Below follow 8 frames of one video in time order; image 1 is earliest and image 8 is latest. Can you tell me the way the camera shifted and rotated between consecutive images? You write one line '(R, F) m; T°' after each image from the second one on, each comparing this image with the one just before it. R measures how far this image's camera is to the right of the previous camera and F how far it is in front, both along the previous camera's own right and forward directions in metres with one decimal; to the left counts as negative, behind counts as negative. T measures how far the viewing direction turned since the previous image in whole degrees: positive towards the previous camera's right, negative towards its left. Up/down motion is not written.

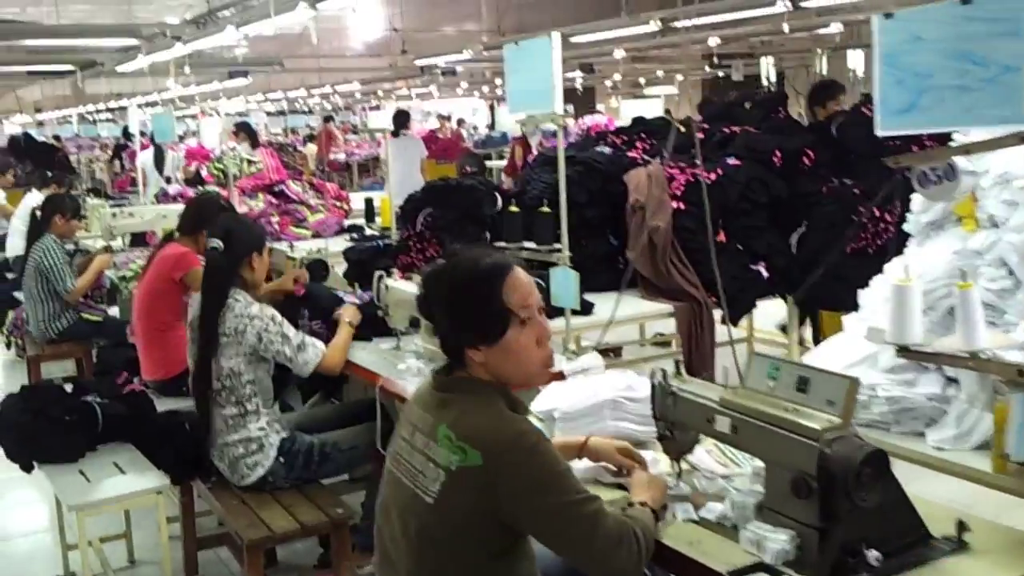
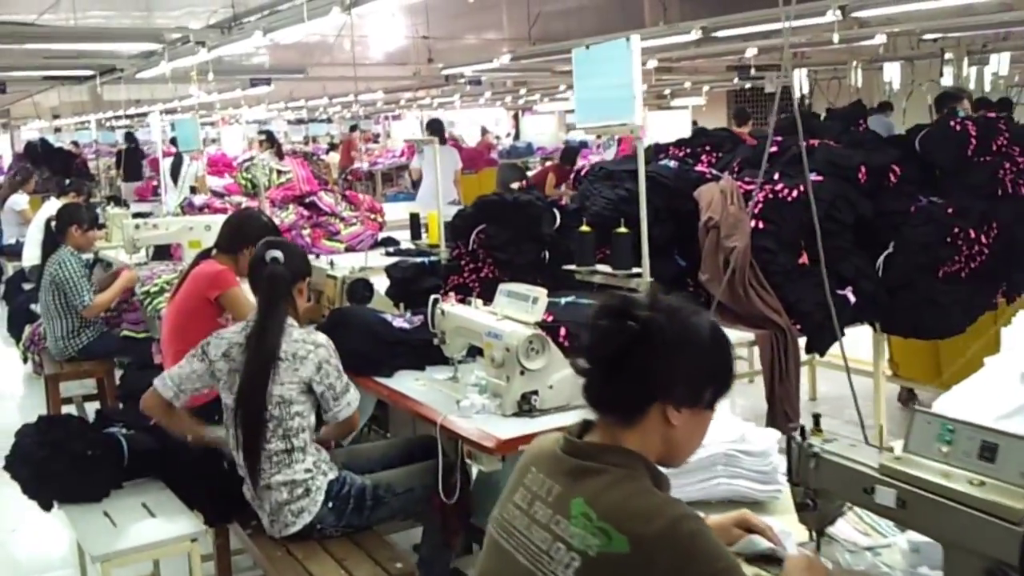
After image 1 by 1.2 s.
(-0.2, +0.3) m; -1°
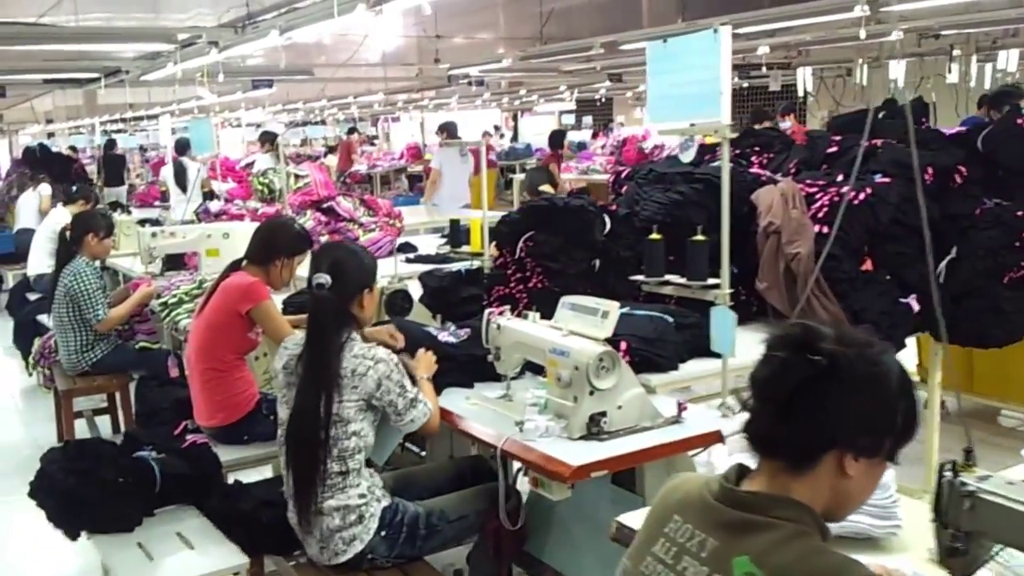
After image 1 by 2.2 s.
(-0.2, +0.2) m; +1°
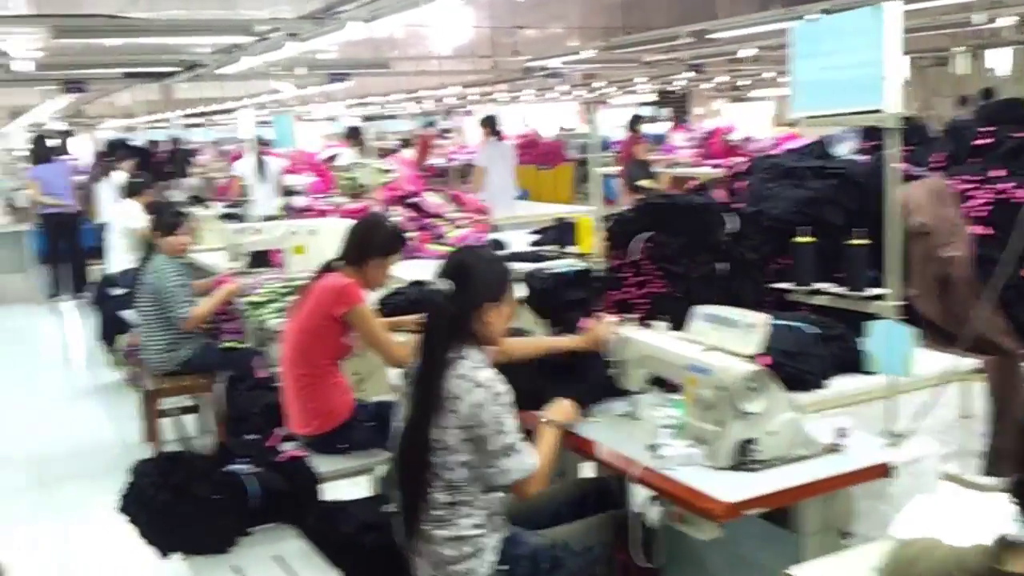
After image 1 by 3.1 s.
(-0.1, +0.2) m; -4°
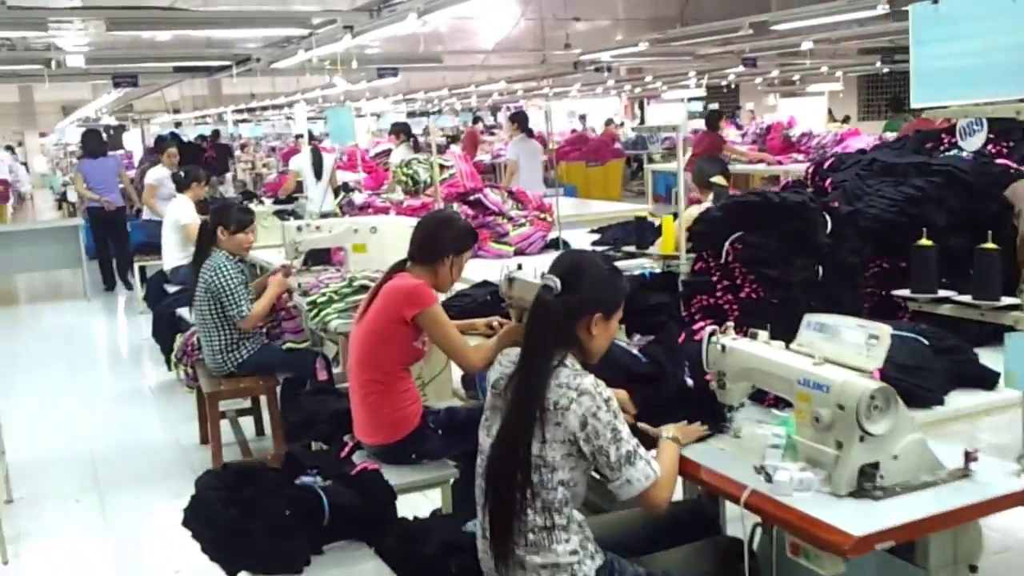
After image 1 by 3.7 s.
(-0.1, +0.2) m; -2°
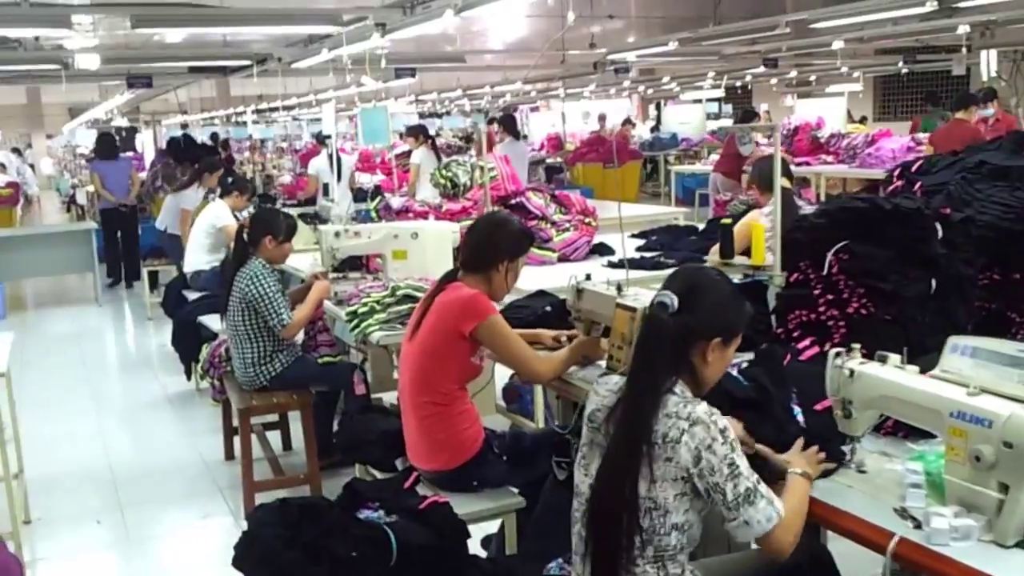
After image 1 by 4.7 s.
(-0.2, +0.2) m; 0°
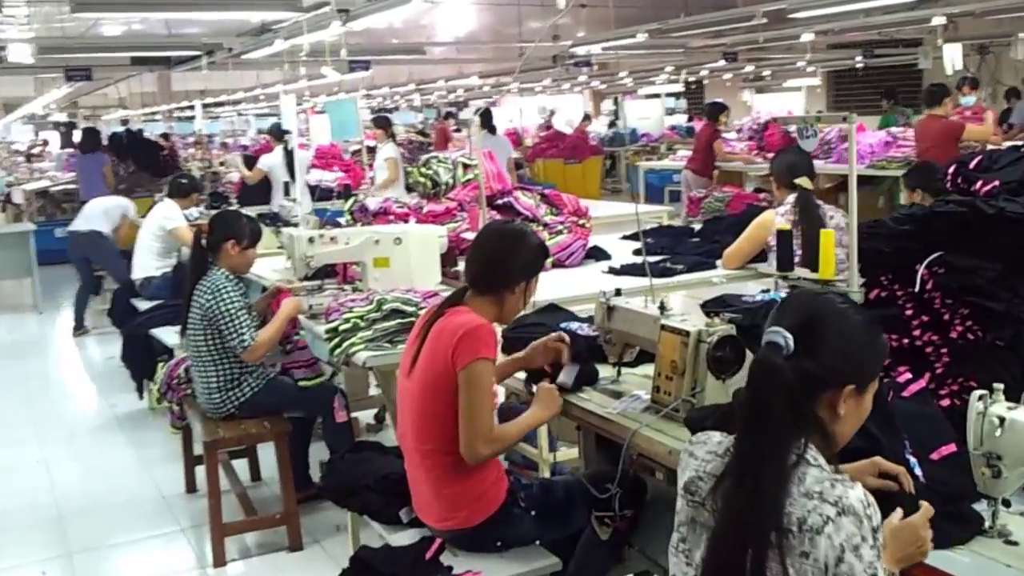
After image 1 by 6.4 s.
(-0.2, +0.4) m; +3°
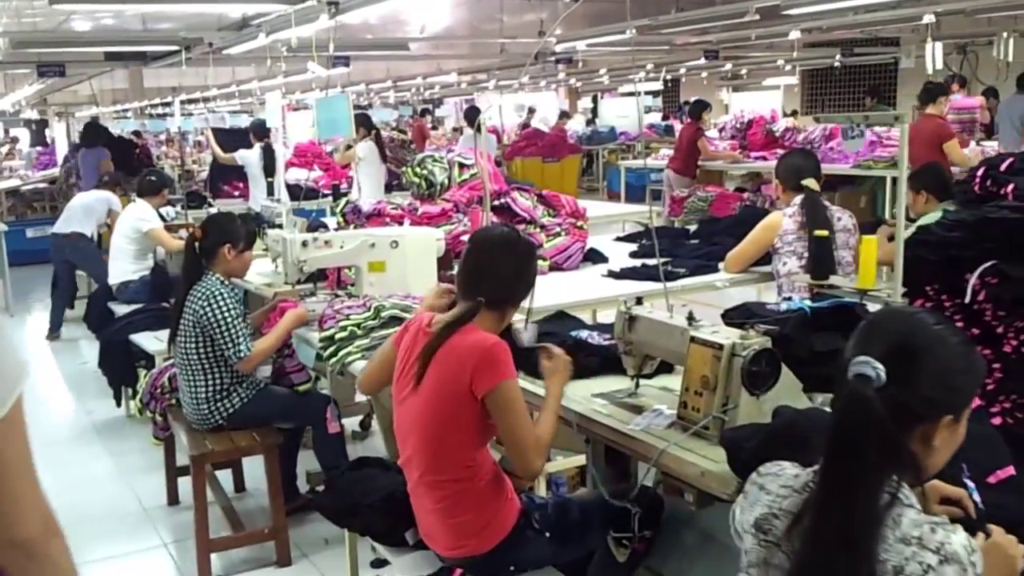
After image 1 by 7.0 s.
(-0.1, +0.1) m; +2°
